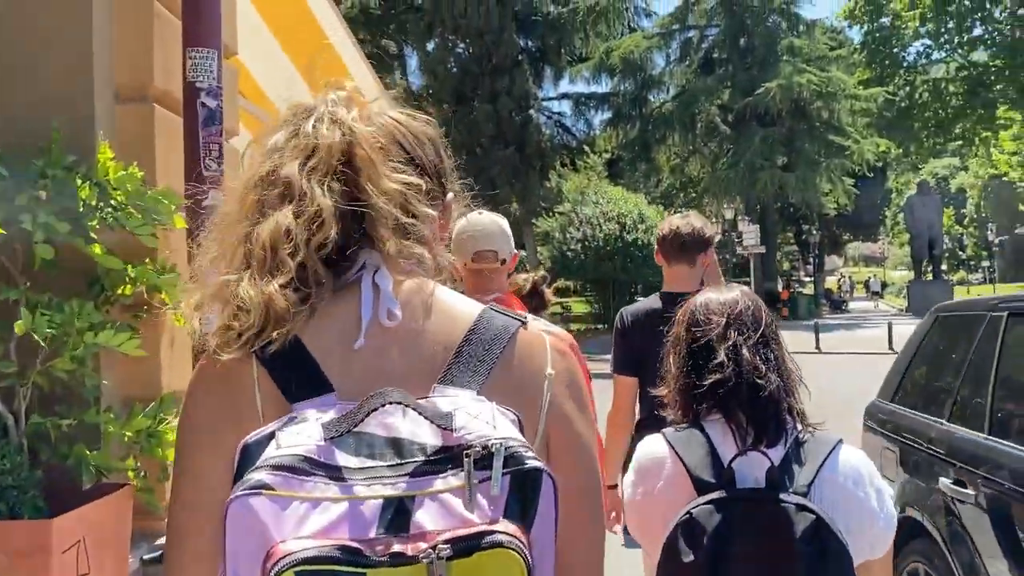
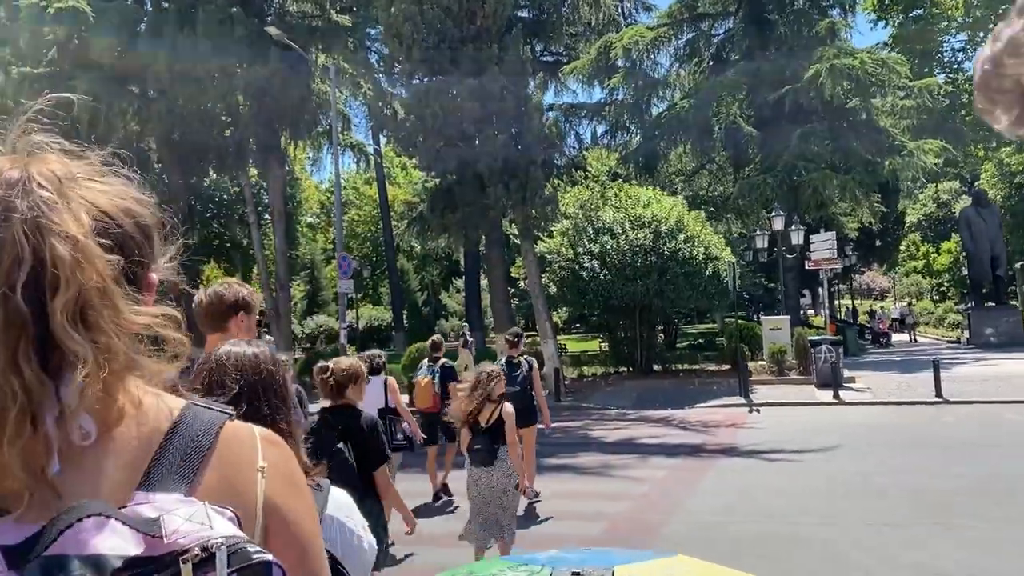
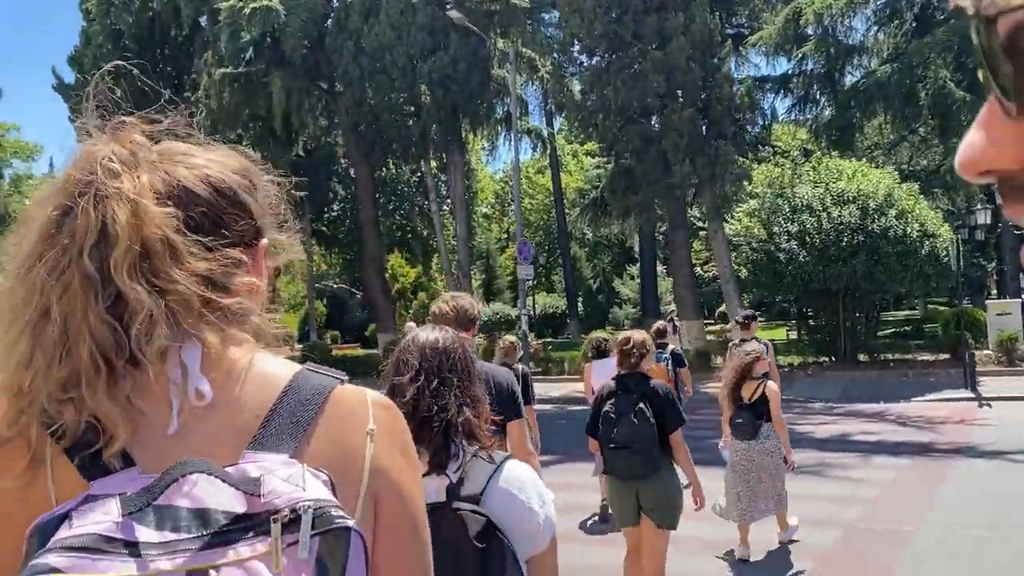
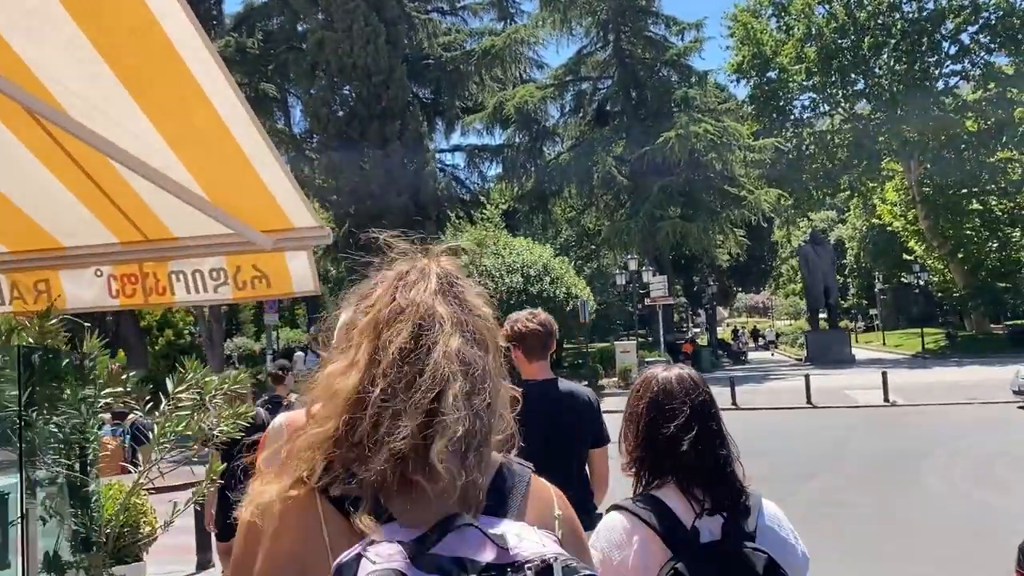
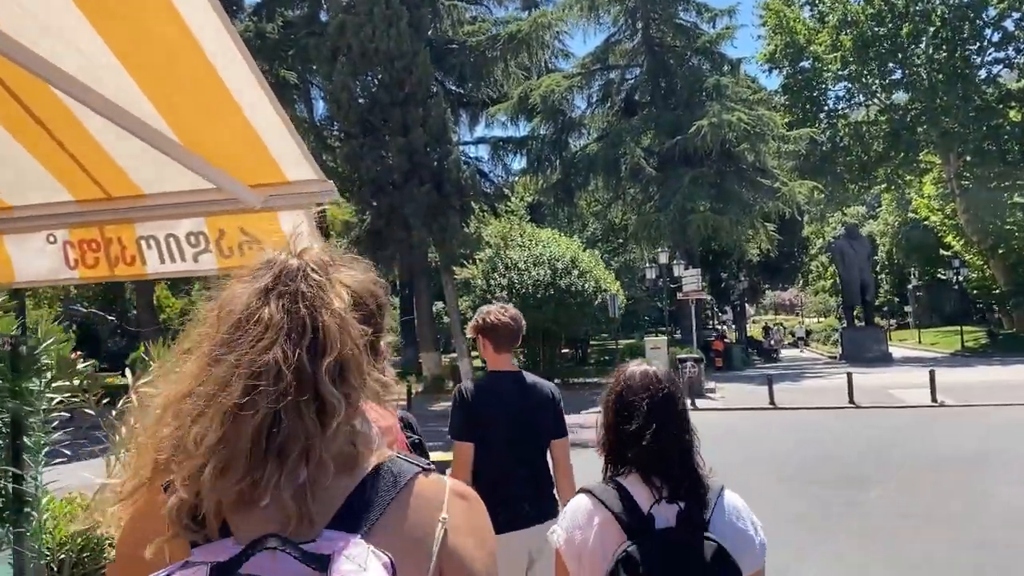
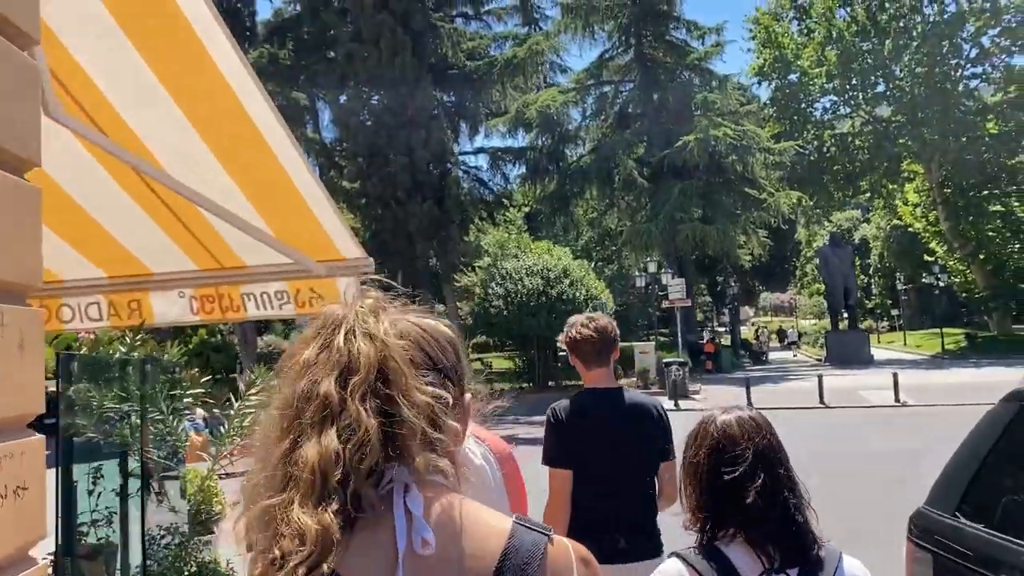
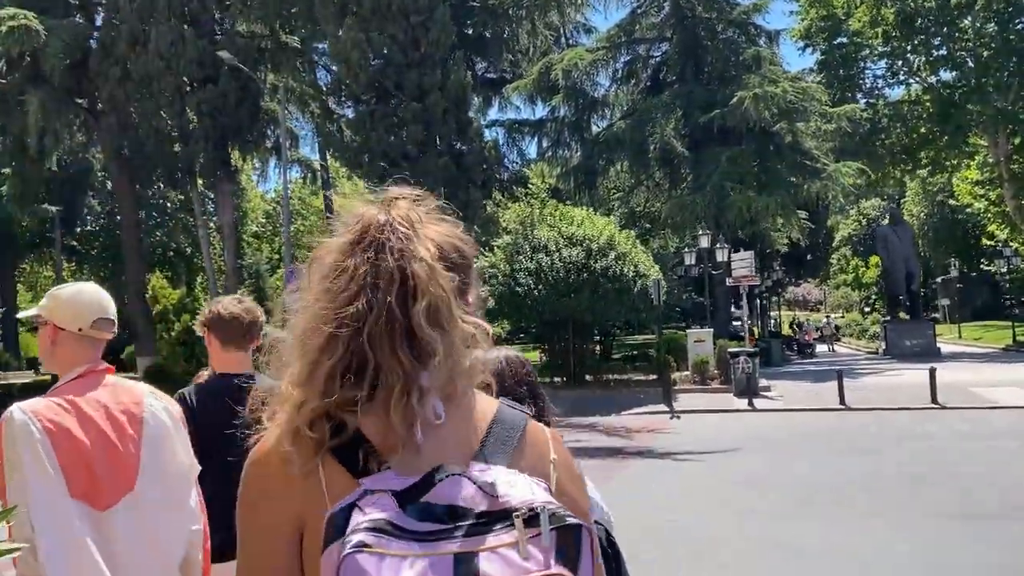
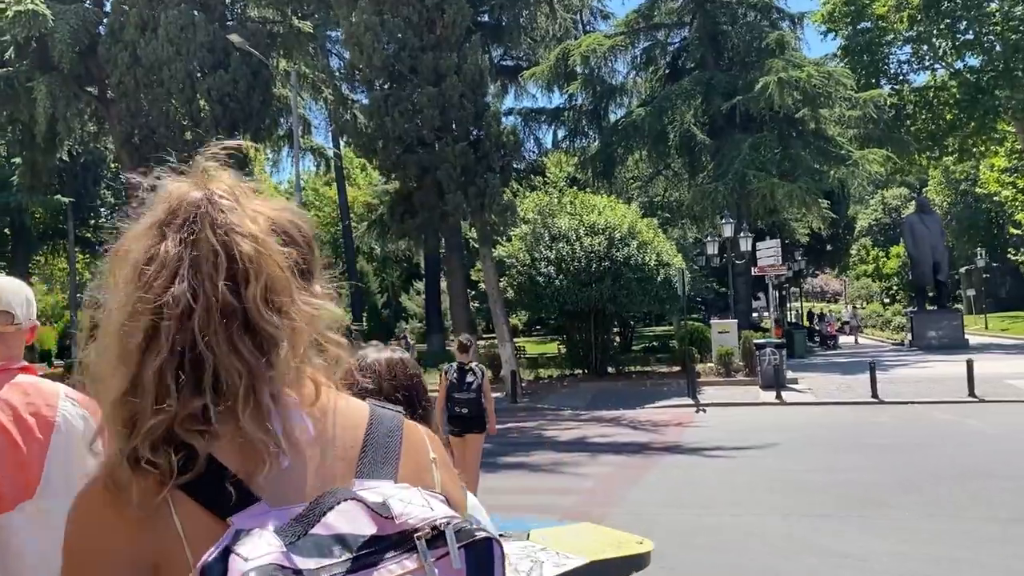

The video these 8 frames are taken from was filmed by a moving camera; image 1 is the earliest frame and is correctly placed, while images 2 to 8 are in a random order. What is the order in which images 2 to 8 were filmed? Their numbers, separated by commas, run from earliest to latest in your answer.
6, 4, 5, 7, 8, 2, 3
